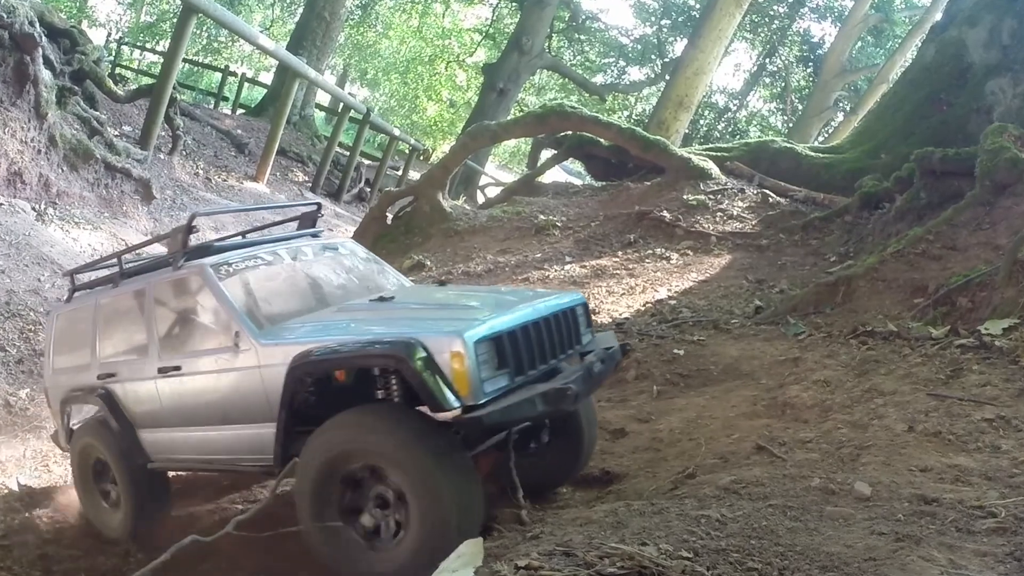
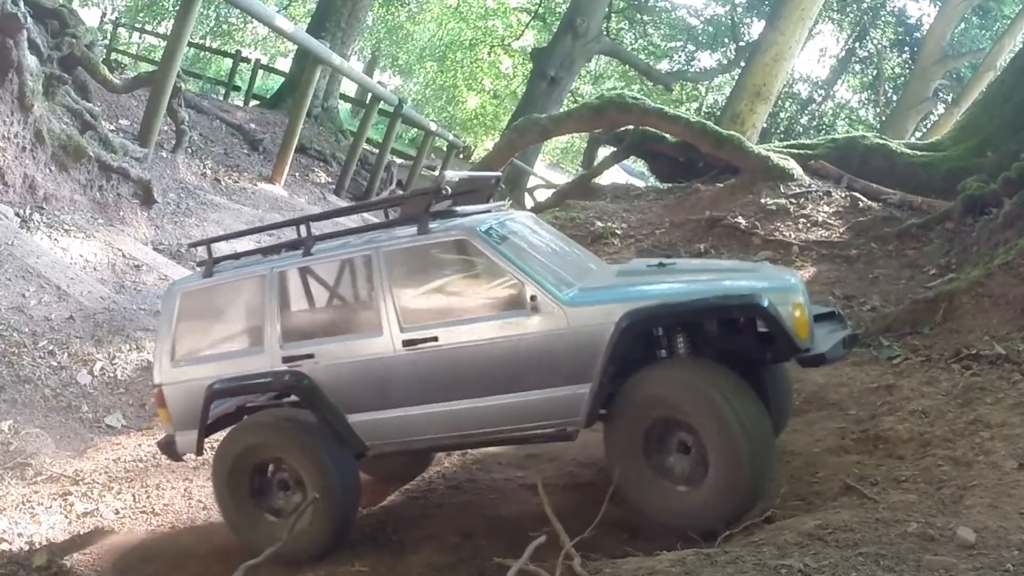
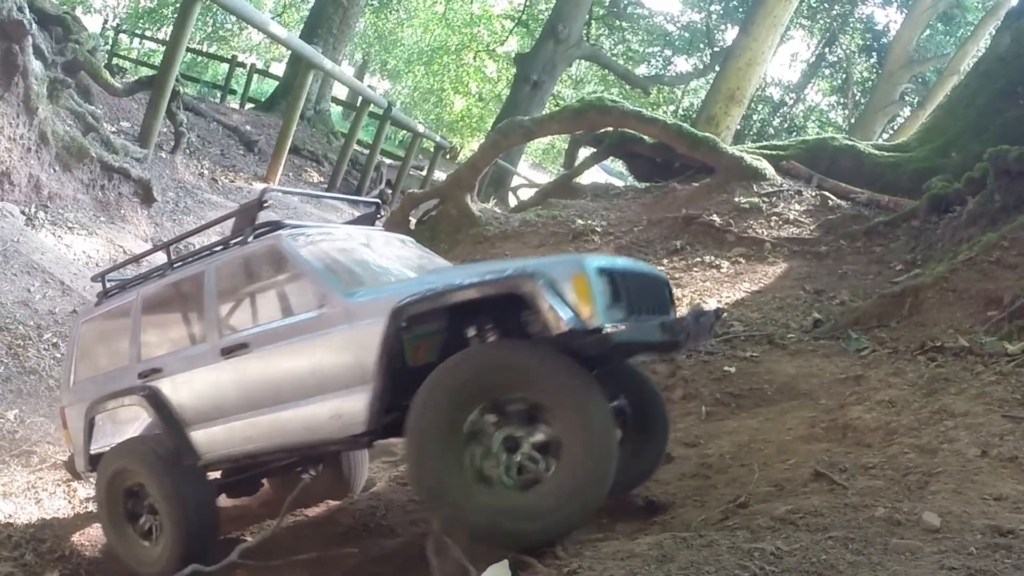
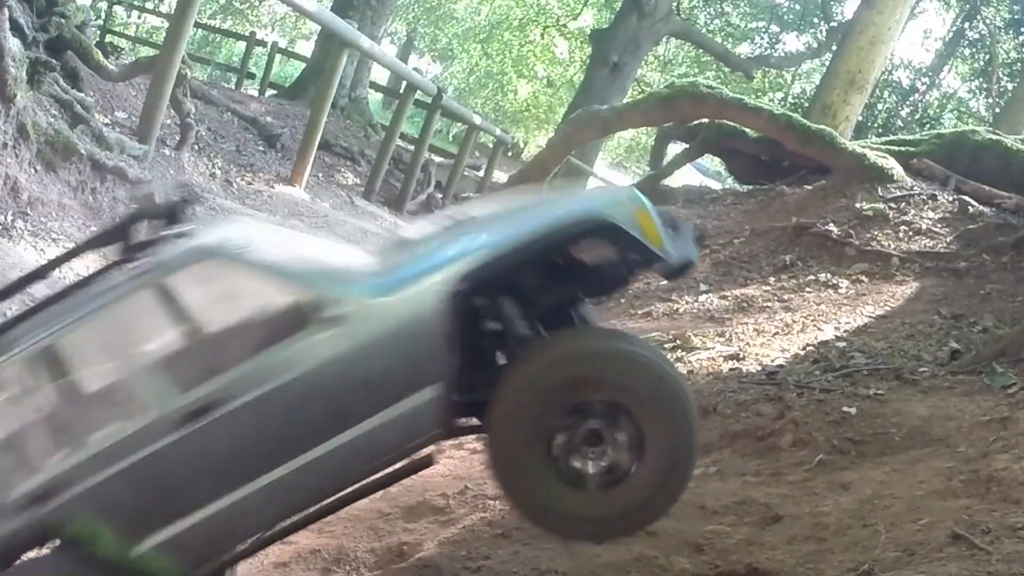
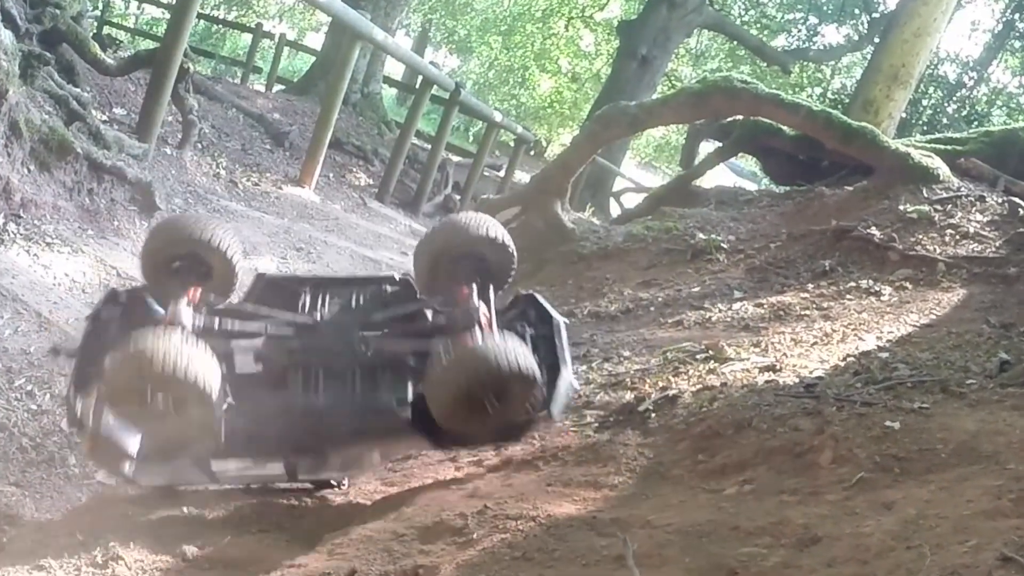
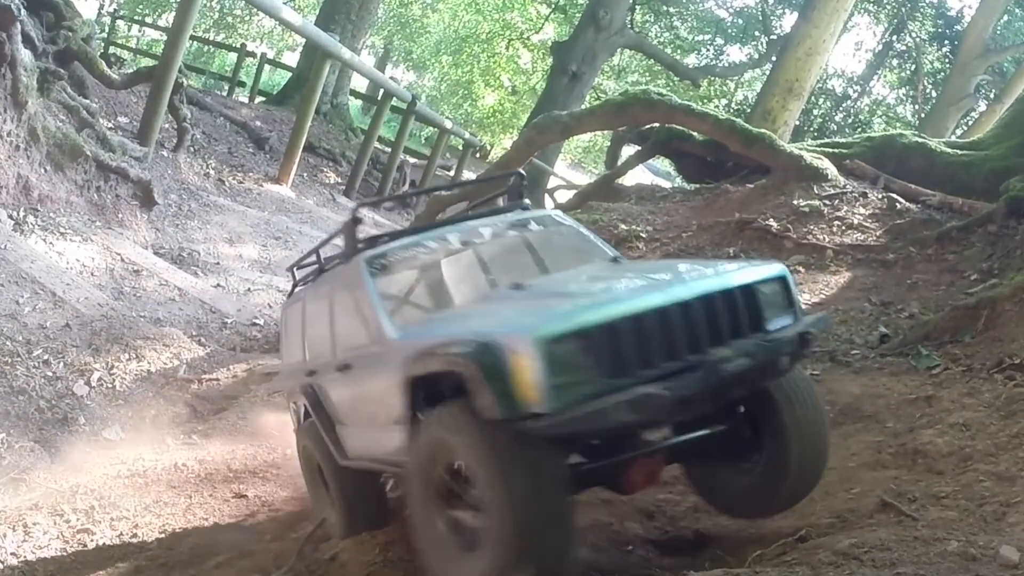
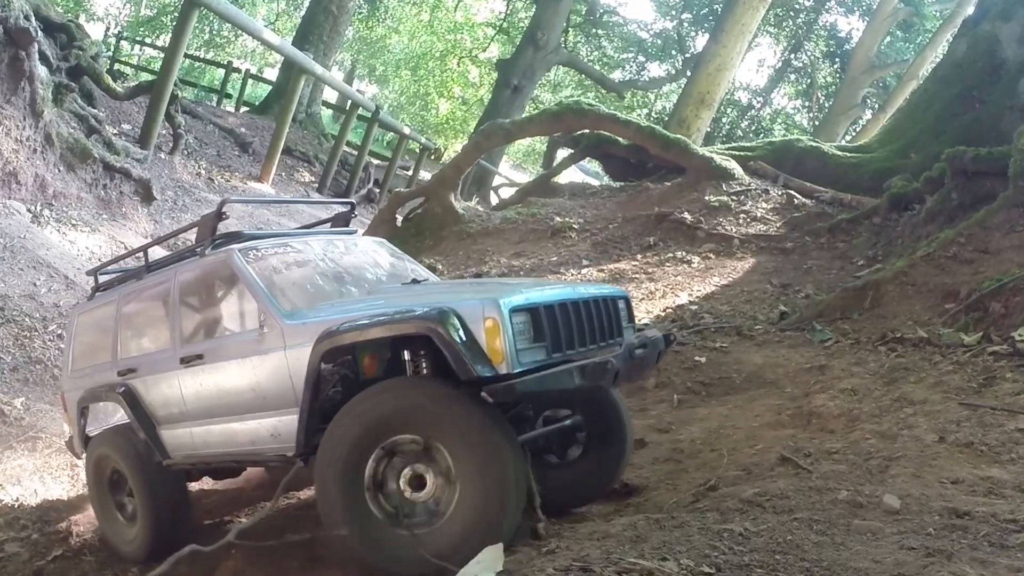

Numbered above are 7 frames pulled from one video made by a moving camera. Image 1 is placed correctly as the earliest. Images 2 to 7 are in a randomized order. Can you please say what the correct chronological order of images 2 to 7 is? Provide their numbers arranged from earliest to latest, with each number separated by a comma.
7, 3, 2, 6, 4, 5
